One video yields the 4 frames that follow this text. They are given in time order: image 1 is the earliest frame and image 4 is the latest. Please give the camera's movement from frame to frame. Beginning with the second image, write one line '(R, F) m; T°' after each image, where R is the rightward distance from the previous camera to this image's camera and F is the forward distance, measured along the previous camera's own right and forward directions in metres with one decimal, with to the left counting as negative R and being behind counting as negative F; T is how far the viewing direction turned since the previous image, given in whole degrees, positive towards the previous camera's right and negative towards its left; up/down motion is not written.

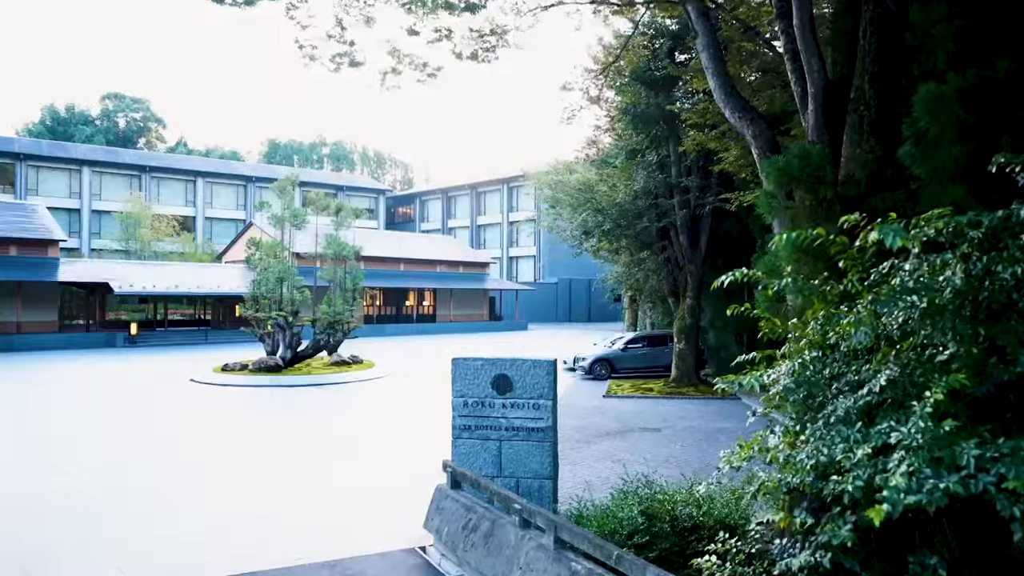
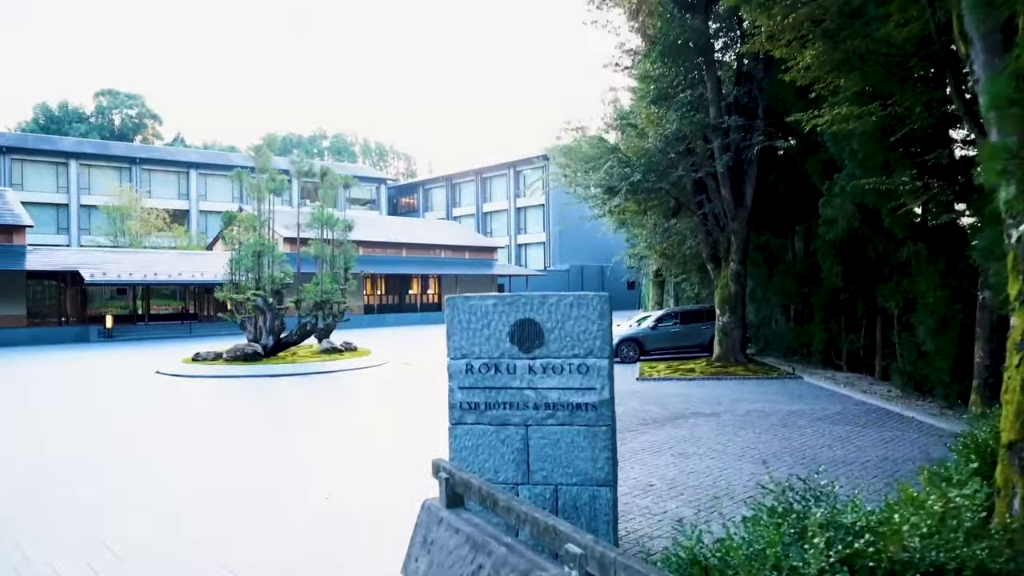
(-0.1, +2.6) m; -1°
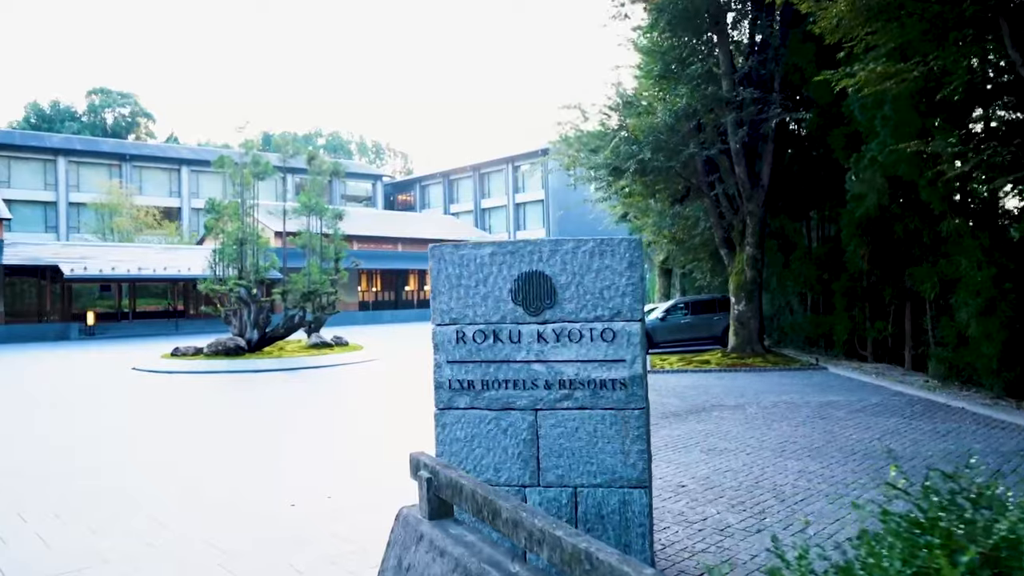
(0.0, +1.0) m; 0°
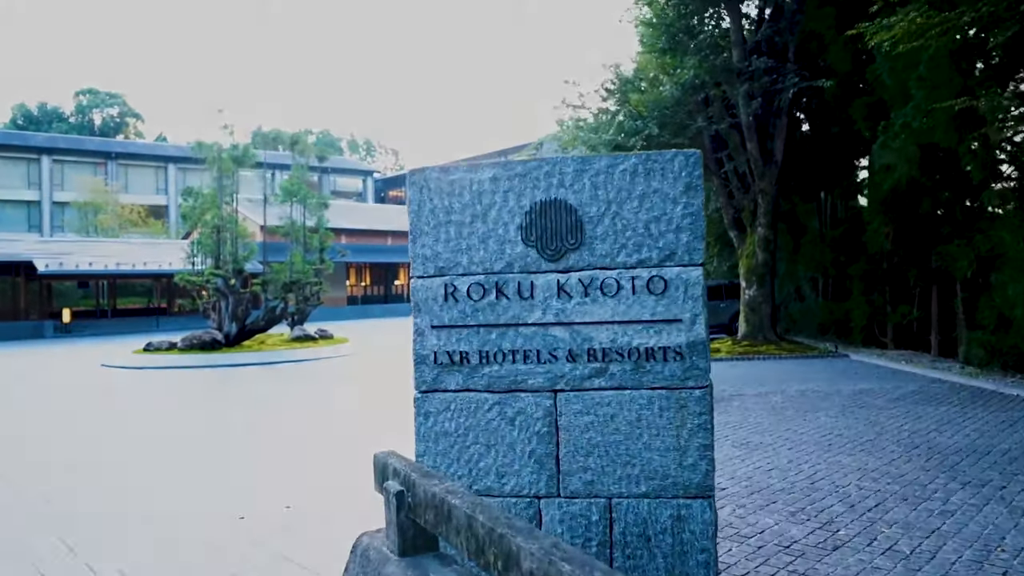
(-0.1, +0.9) m; 0°
